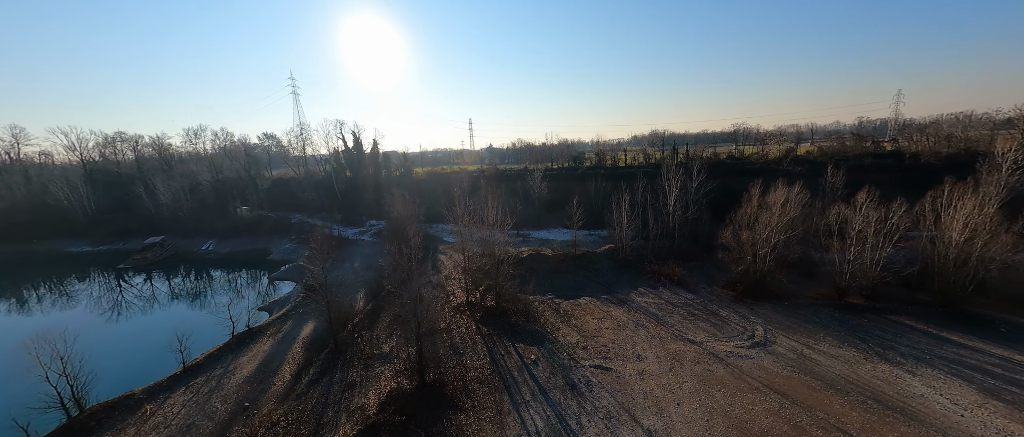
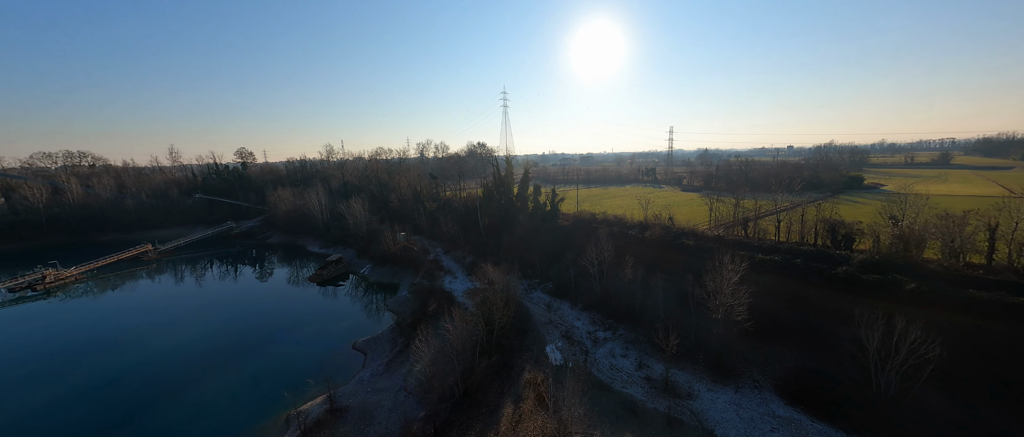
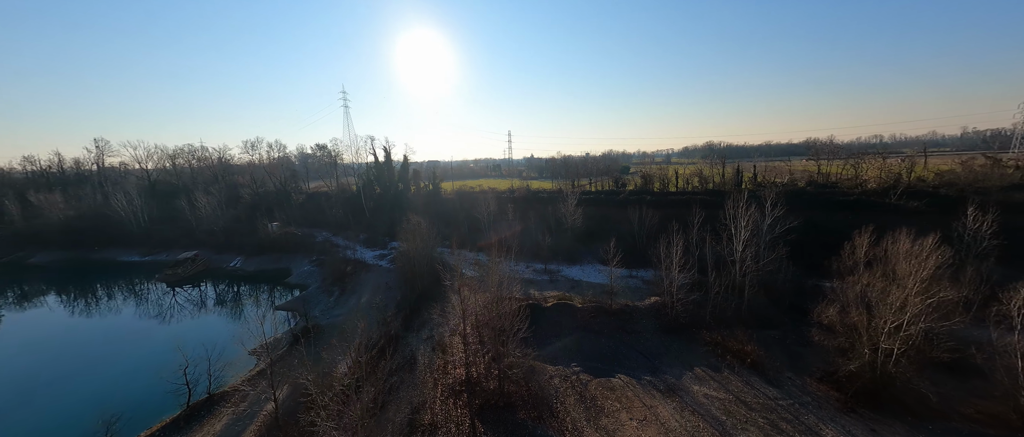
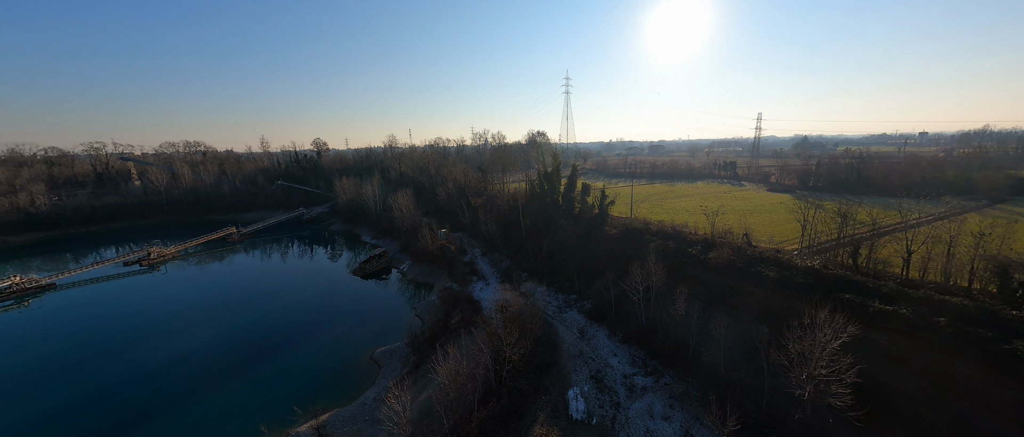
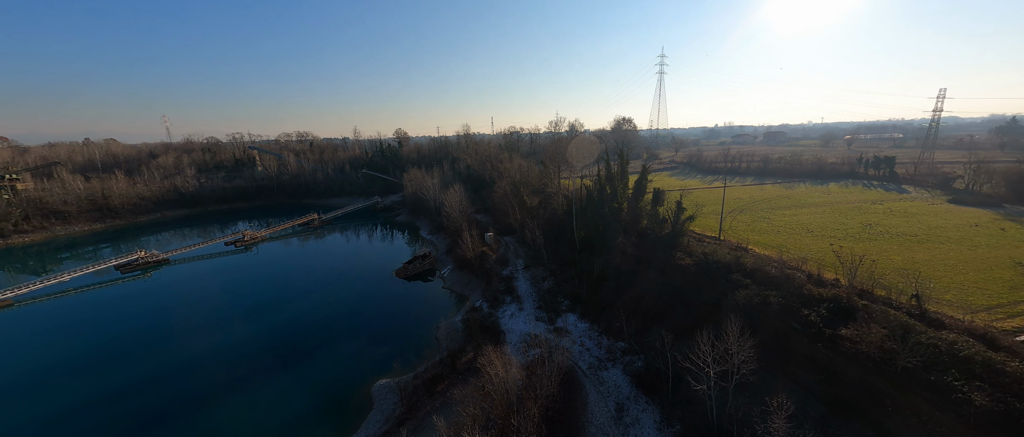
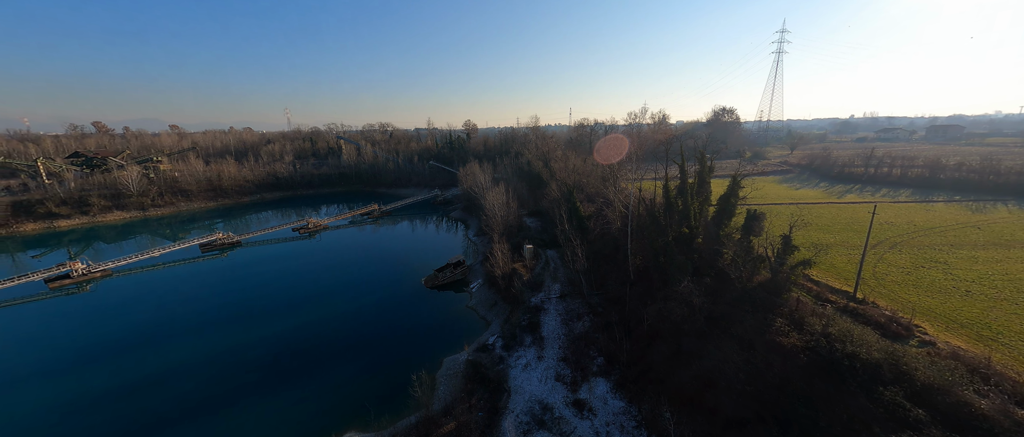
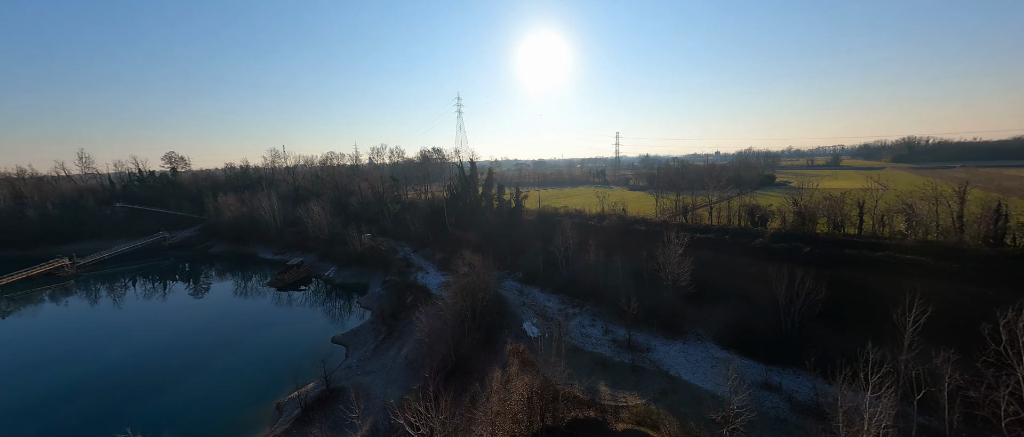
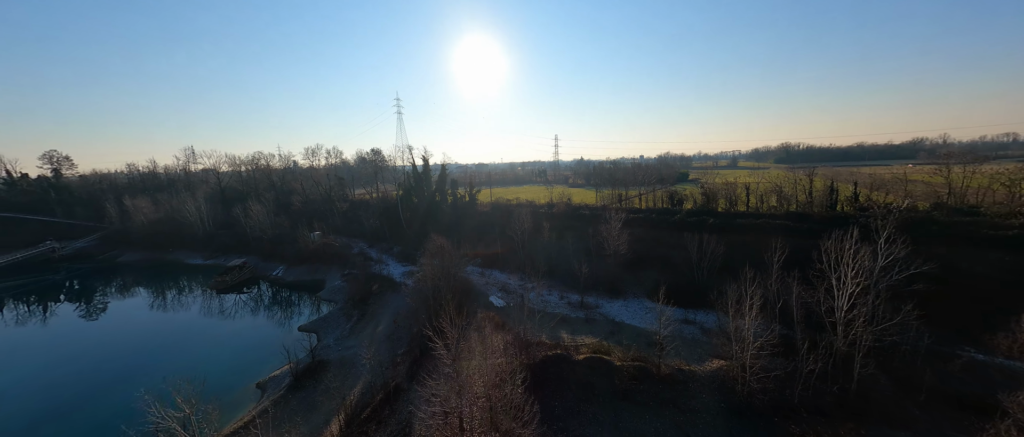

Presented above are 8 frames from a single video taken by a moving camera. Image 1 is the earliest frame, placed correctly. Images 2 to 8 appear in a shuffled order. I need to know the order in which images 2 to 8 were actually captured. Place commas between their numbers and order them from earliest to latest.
3, 8, 7, 2, 4, 5, 6
